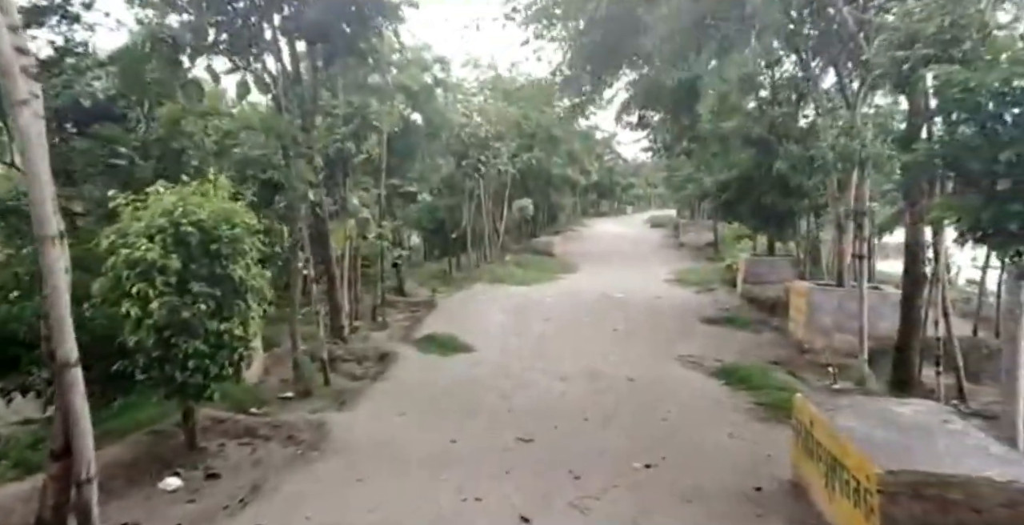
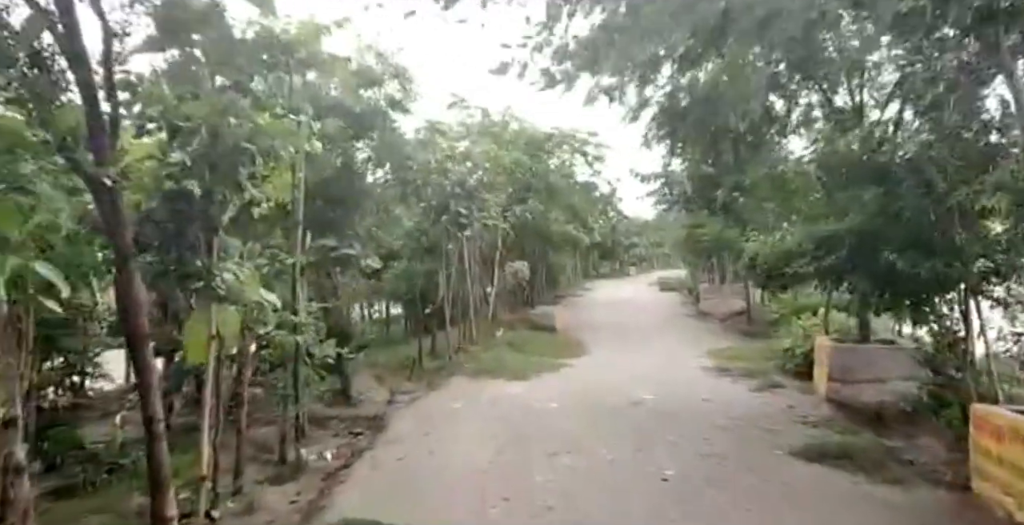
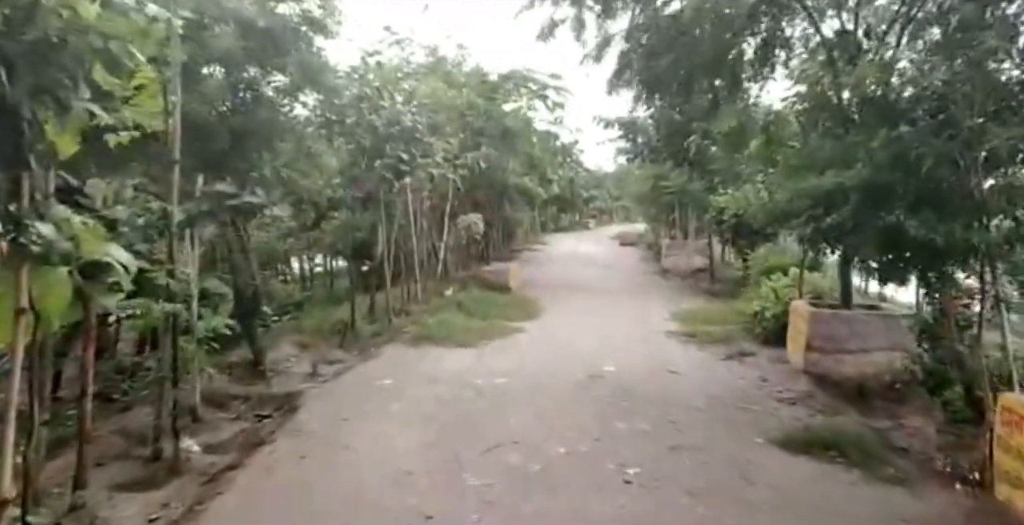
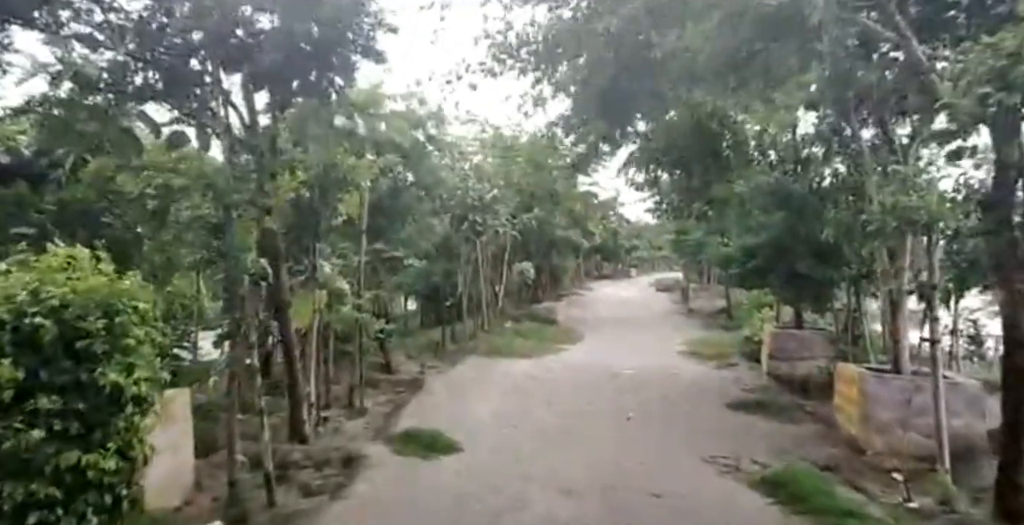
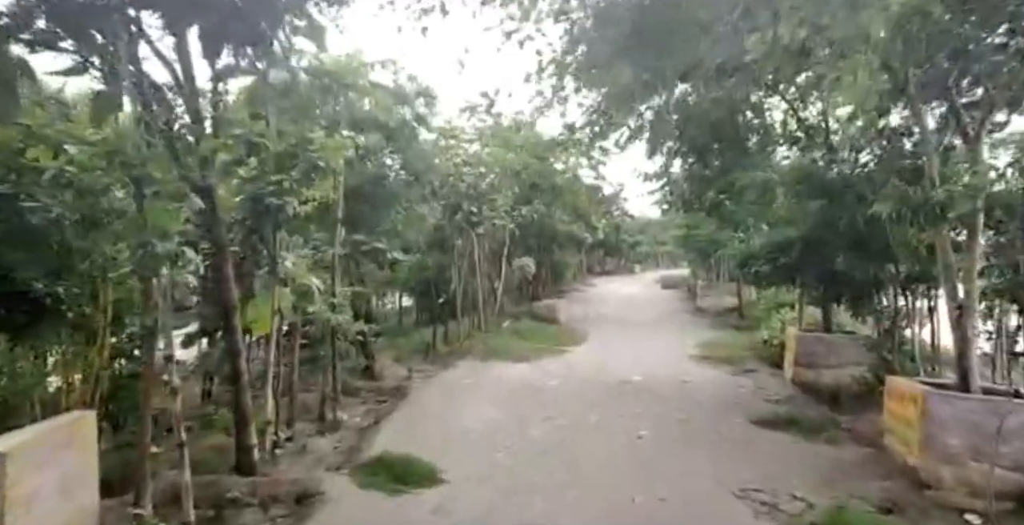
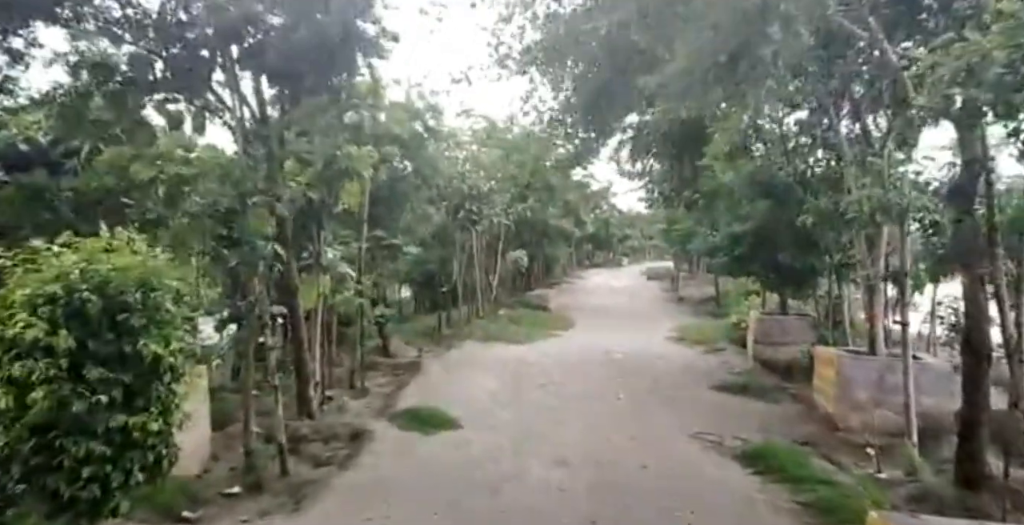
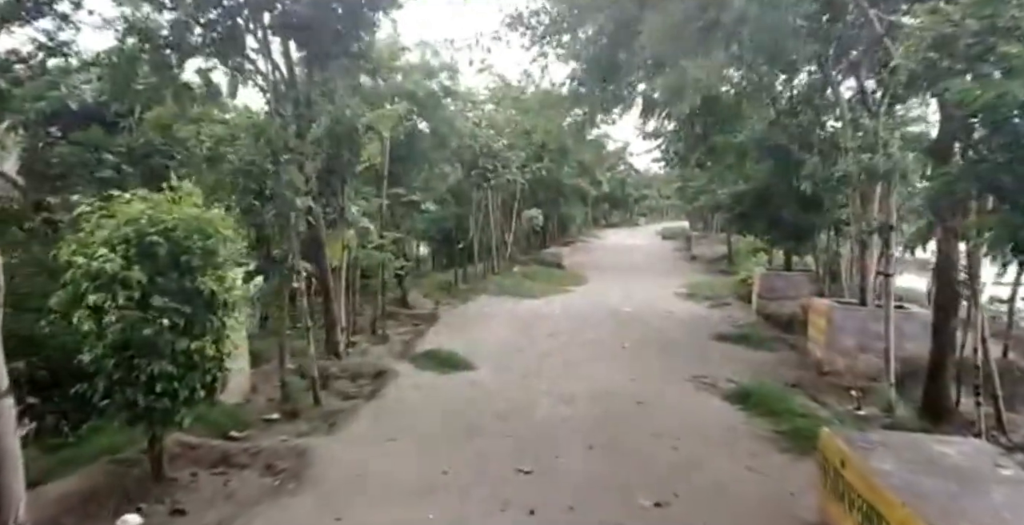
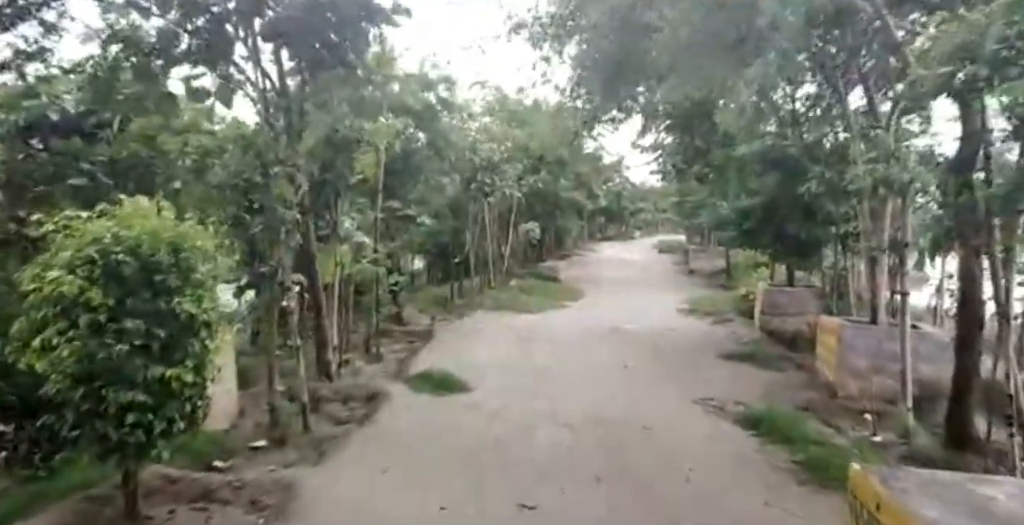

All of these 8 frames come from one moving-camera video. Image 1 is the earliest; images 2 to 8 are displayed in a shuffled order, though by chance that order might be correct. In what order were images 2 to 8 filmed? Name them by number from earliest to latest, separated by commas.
7, 8, 6, 4, 5, 2, 3
